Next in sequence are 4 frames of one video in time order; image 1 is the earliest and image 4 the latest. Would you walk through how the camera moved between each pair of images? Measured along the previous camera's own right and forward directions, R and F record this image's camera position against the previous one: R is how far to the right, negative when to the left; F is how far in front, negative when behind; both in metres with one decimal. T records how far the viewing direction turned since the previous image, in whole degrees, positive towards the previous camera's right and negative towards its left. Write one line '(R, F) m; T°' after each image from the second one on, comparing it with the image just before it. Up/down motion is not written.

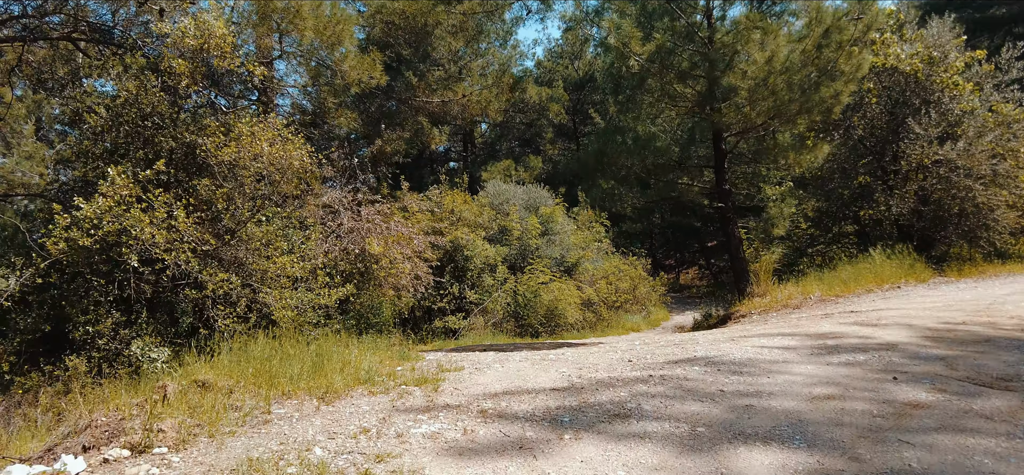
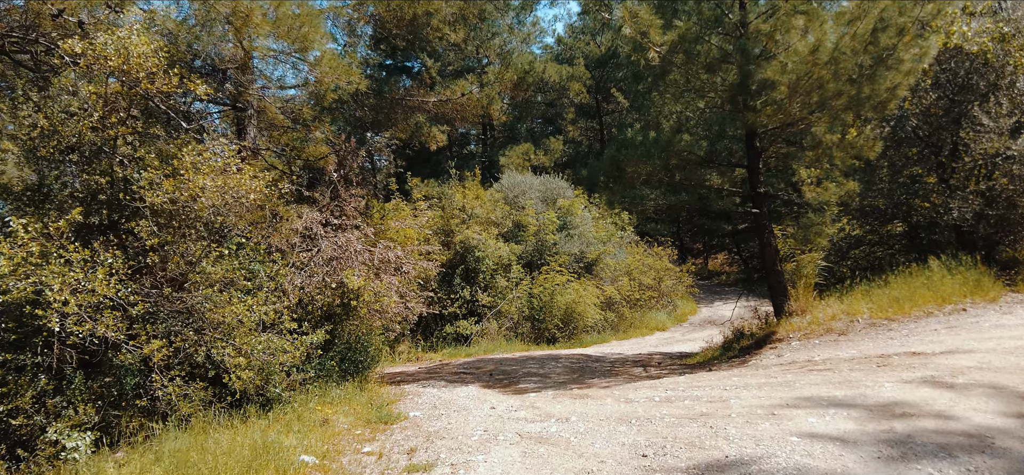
(+0.3, +0.9) m; -2°
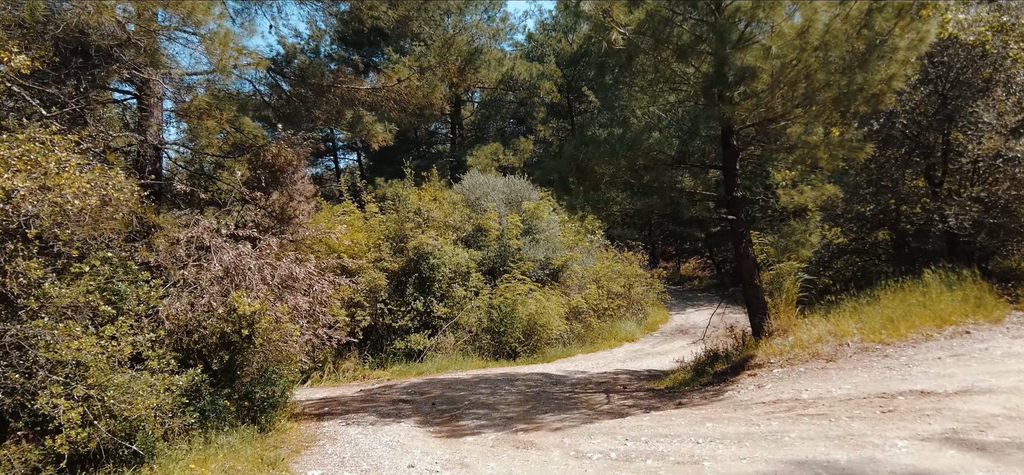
(+0.3, +1.0) m; +2°
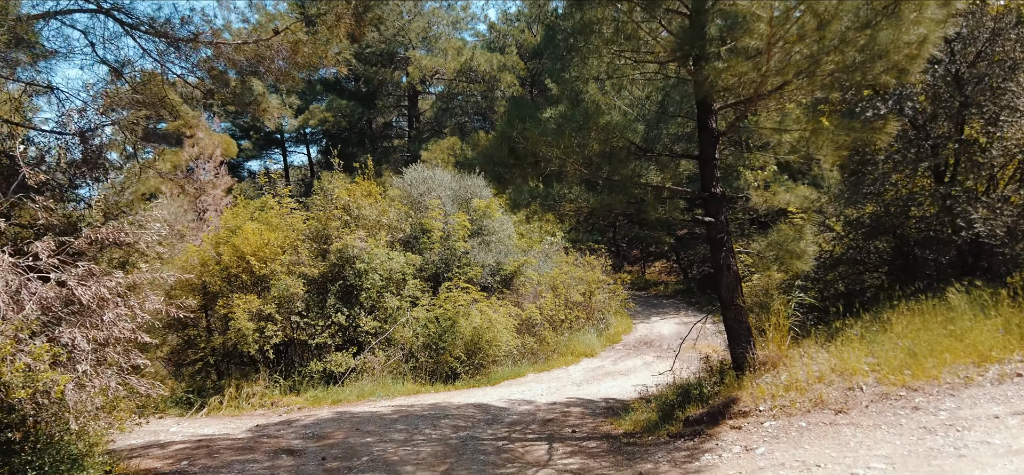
(+0.5, +1.7) m; +3°
